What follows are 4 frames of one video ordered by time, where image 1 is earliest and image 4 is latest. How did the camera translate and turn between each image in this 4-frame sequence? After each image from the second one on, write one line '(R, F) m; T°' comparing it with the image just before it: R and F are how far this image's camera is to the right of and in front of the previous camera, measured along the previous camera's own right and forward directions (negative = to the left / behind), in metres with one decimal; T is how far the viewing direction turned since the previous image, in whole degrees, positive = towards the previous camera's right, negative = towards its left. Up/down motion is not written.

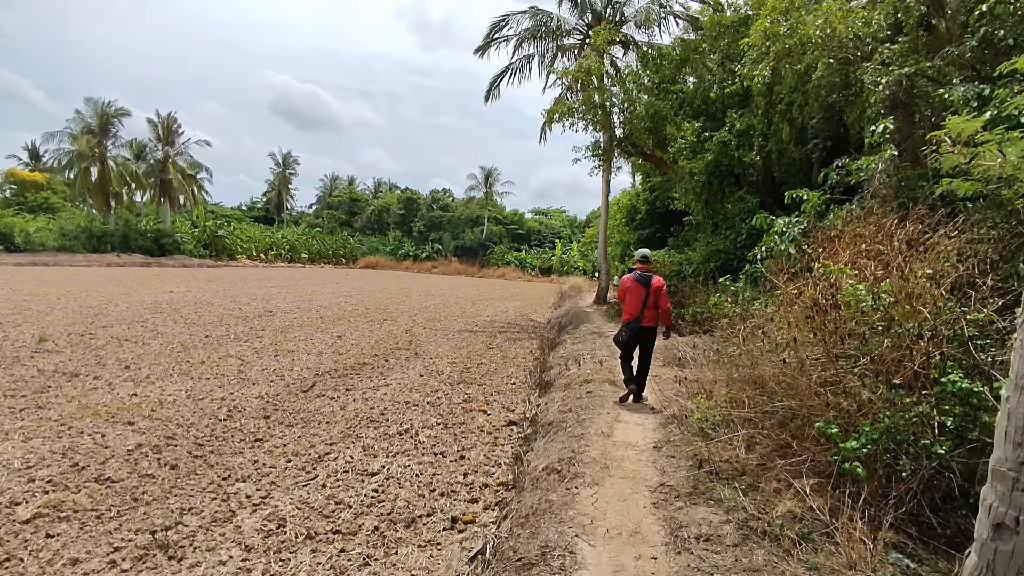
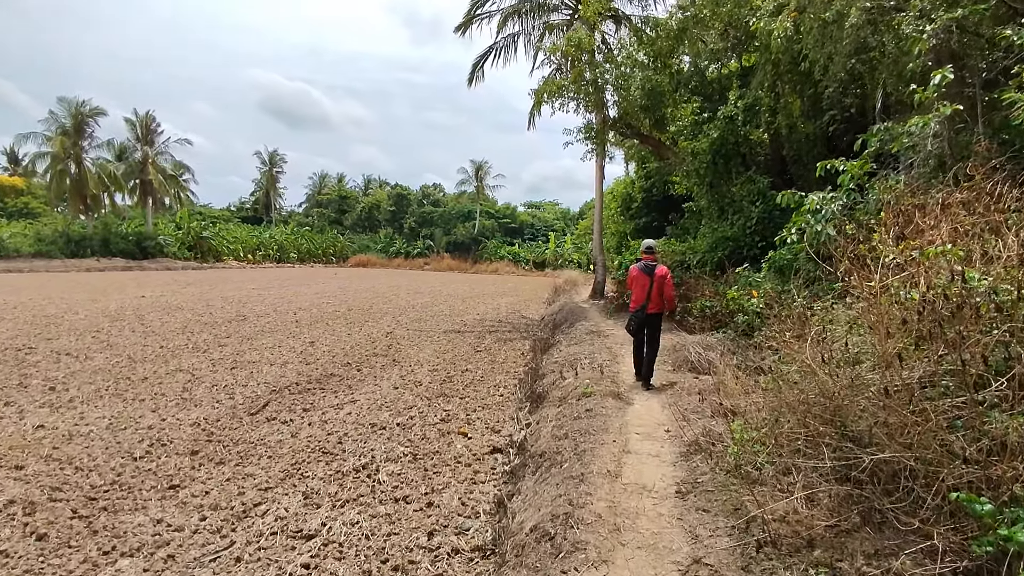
(+0.1, +1.2) m; 0°
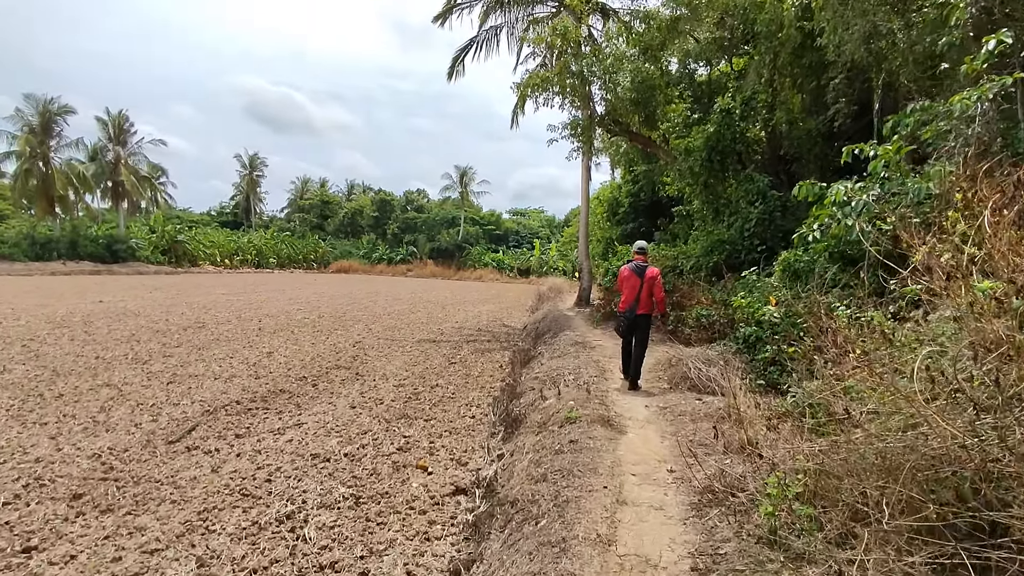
(+0.1, +1.0) m; +1°
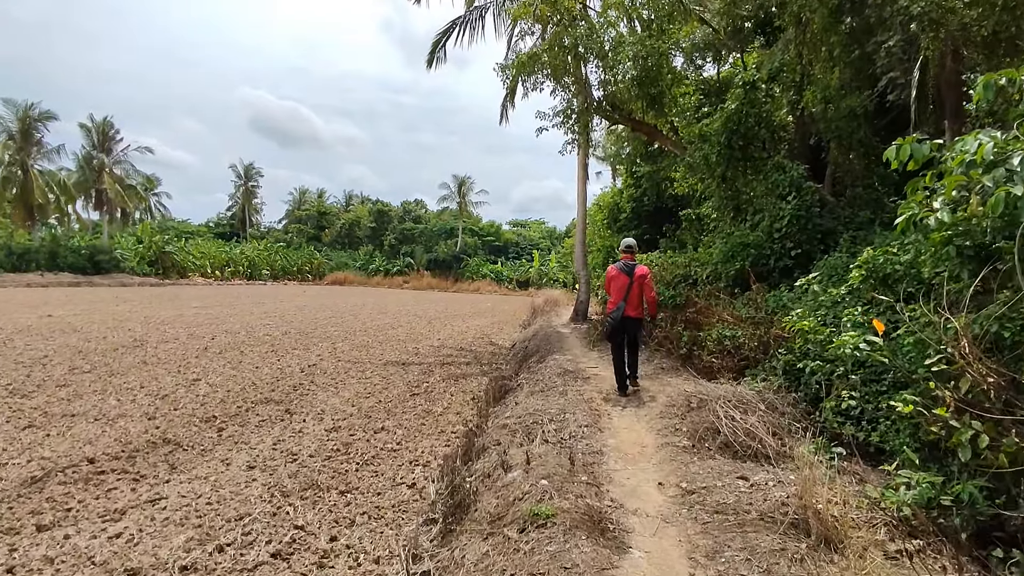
(+0.4, +1.9) m; 0°
